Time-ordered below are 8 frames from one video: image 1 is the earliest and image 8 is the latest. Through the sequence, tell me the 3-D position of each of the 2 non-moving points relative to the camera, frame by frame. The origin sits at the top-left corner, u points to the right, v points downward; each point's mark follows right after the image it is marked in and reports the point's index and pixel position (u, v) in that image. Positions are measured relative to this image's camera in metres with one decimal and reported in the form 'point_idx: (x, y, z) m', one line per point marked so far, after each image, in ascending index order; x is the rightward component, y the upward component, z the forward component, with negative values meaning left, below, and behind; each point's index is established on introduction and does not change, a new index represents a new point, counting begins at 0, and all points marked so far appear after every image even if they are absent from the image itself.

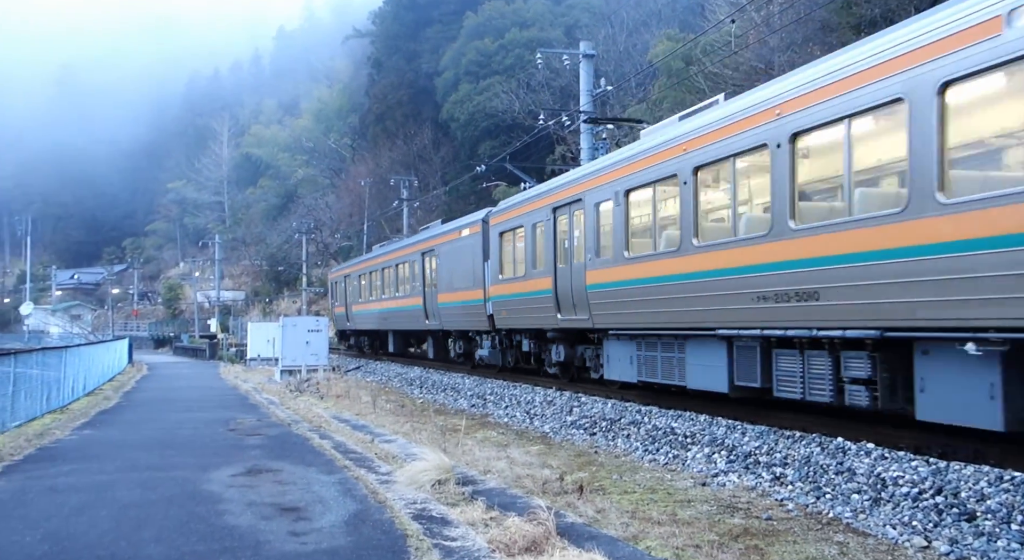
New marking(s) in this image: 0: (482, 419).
0: (-0.4, -1.9, +13.6) m
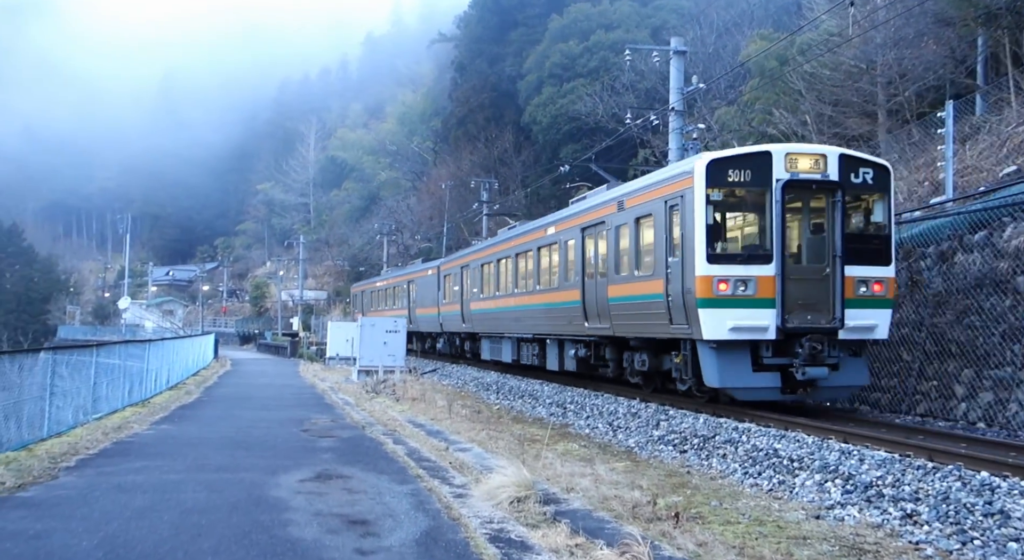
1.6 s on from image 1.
0: (+0.6, -2.0, +12.9) m
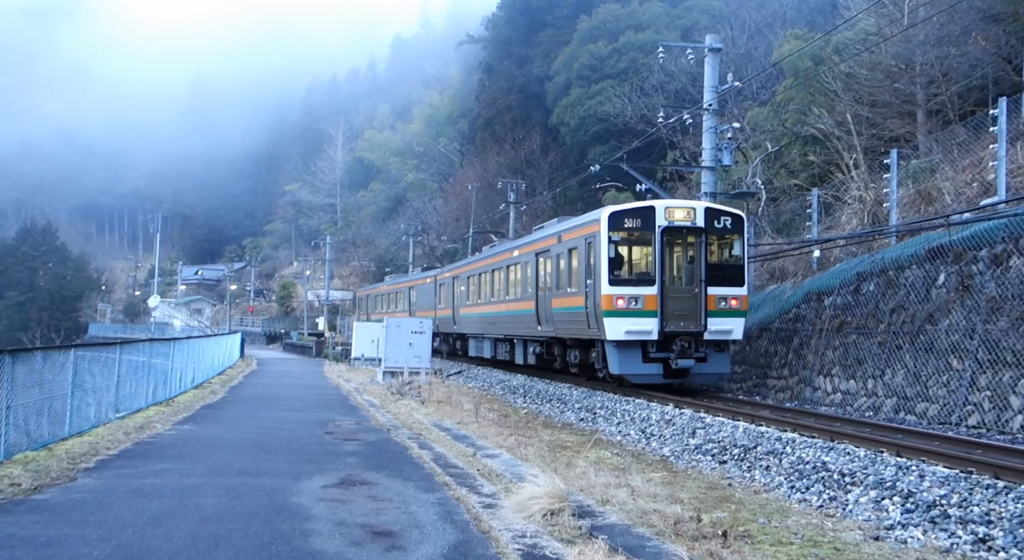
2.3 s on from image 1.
0: (+1.0, -2.0, +12.5) m
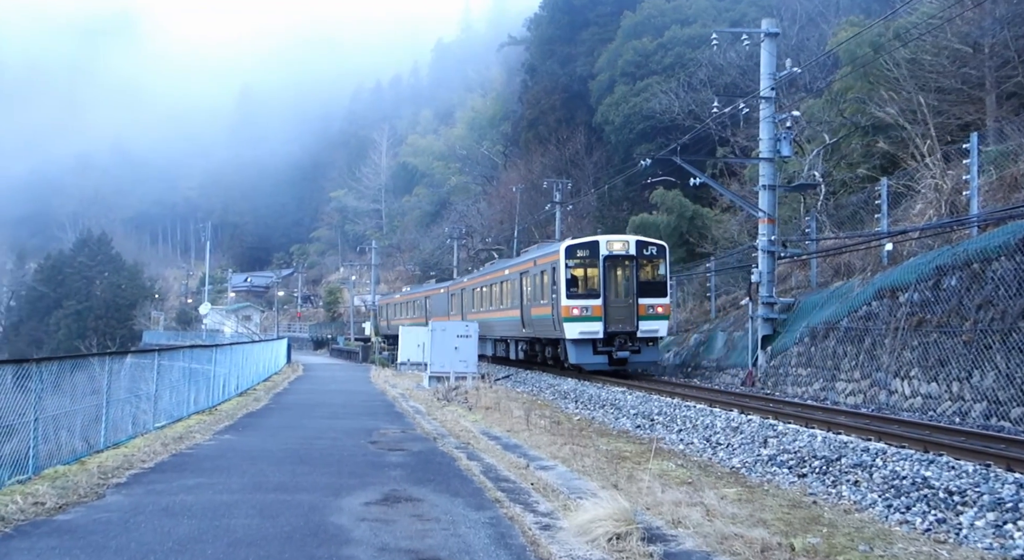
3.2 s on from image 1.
0: (+1.7, -2.0, +11.7) m
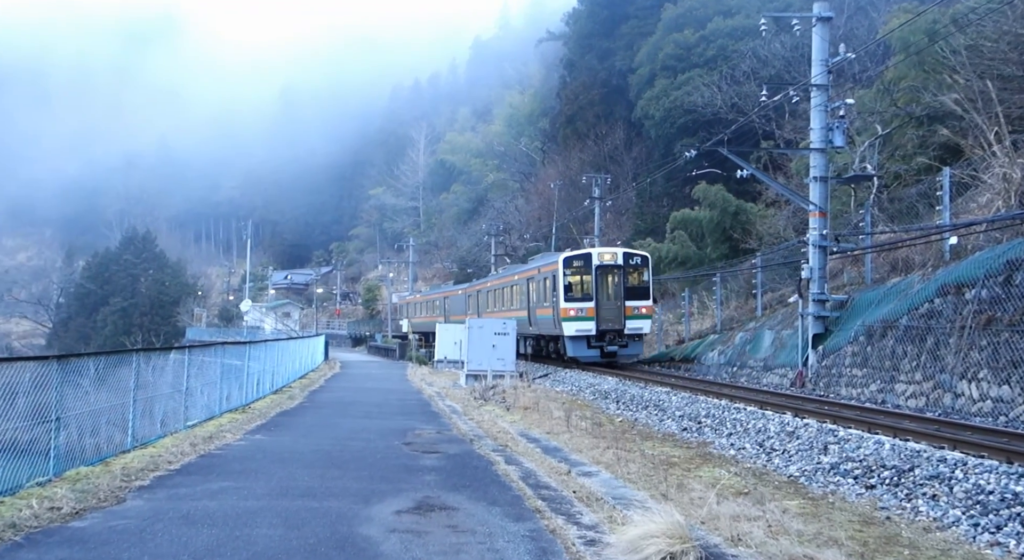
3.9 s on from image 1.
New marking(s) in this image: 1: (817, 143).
0: (+2.1, -1.9, +11.0) m
1: (+5.5, +2.5, +17.9) m
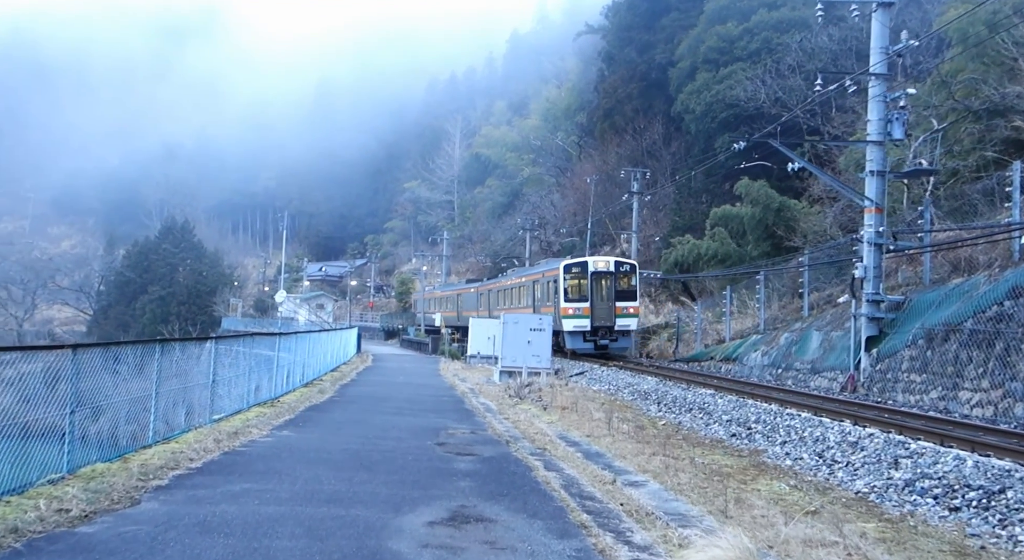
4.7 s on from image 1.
0: (+2.5, -1.9, +10.3) m
1: (+6.2, +2.5, +17.0) m
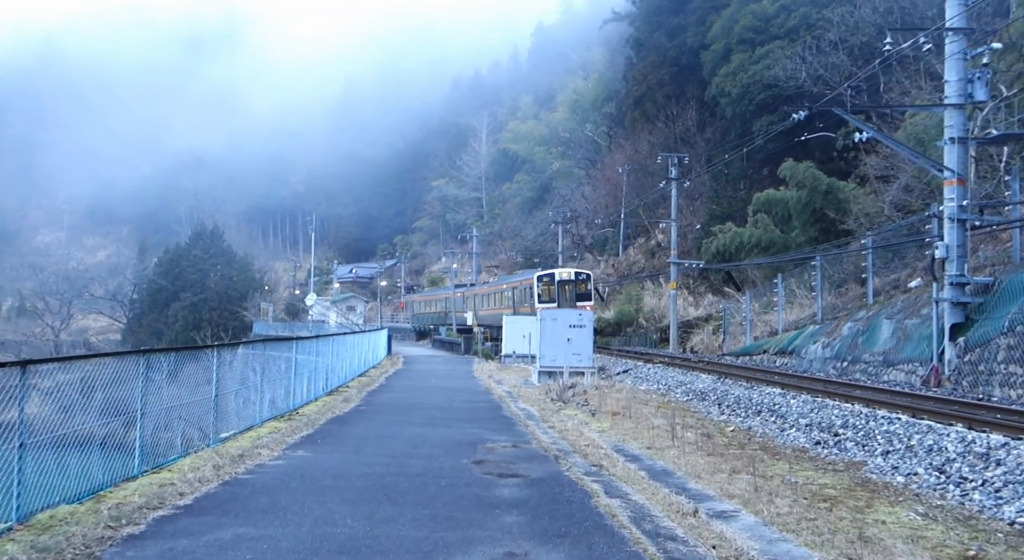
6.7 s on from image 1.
0: (+3.0, -1.7, +8.5) m
1: (+6.8, +2.8, +15.1) m
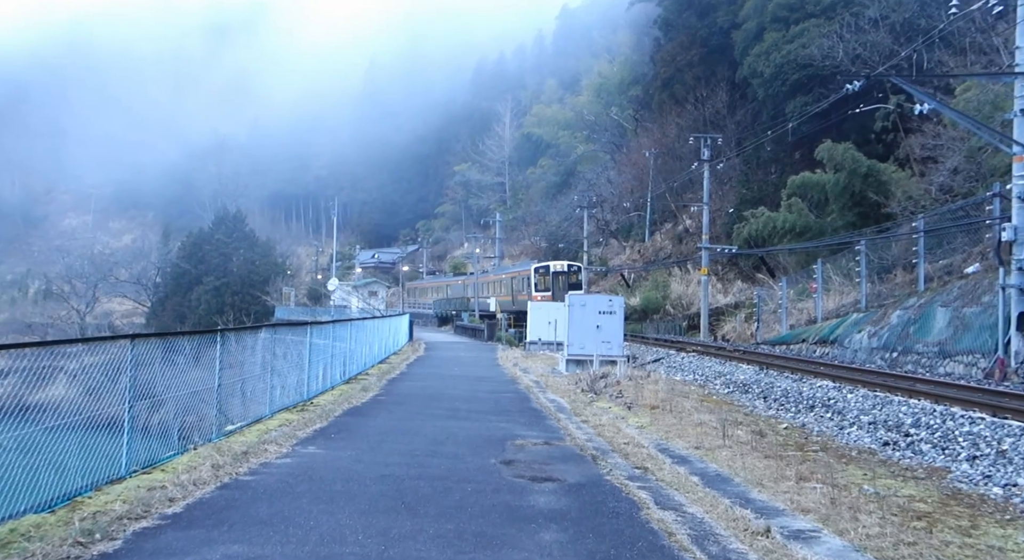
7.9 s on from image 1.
0: (+3.3, -1.5, +7.4) m
1: (+7.2, +3.0, +13.8) m
